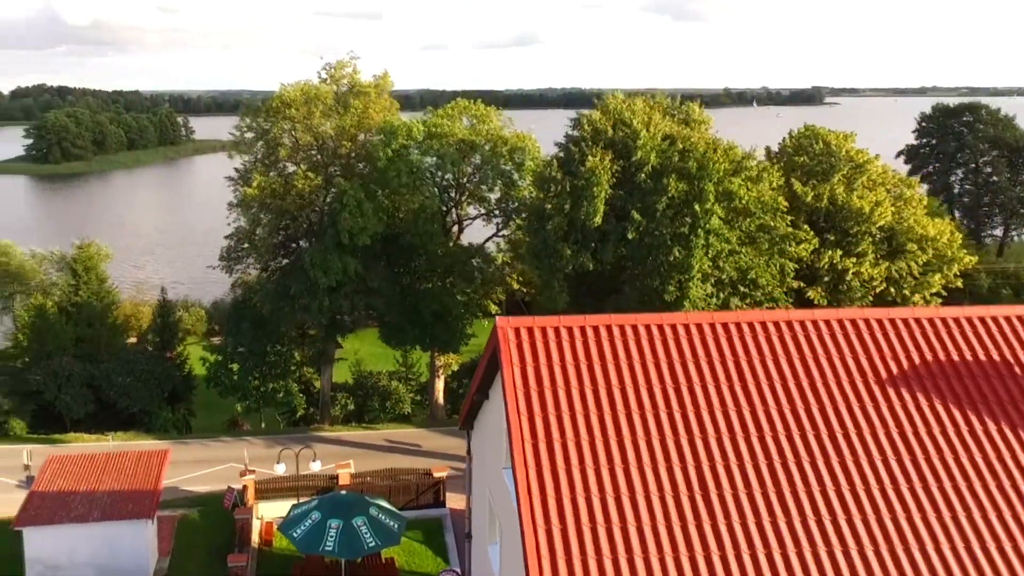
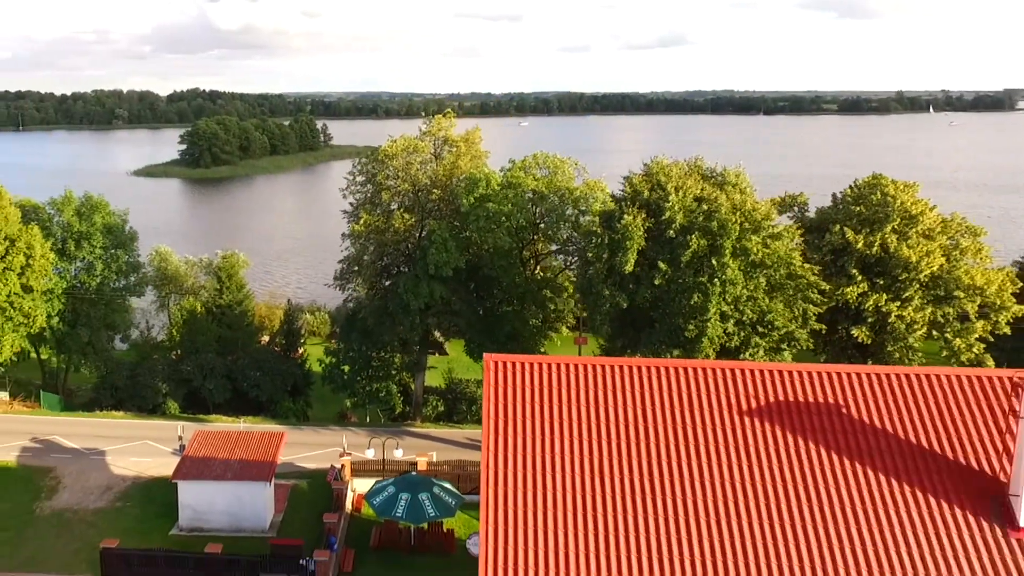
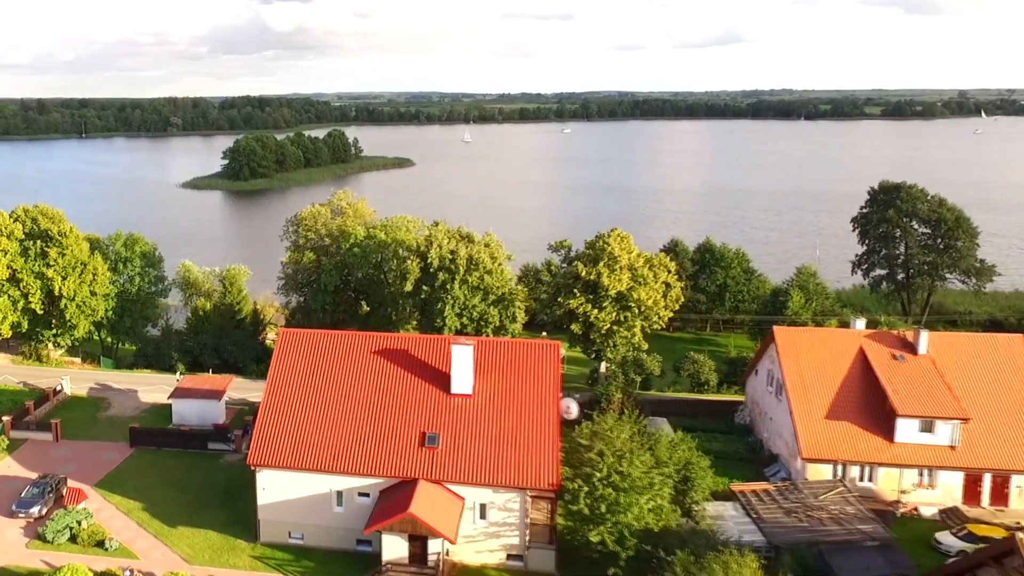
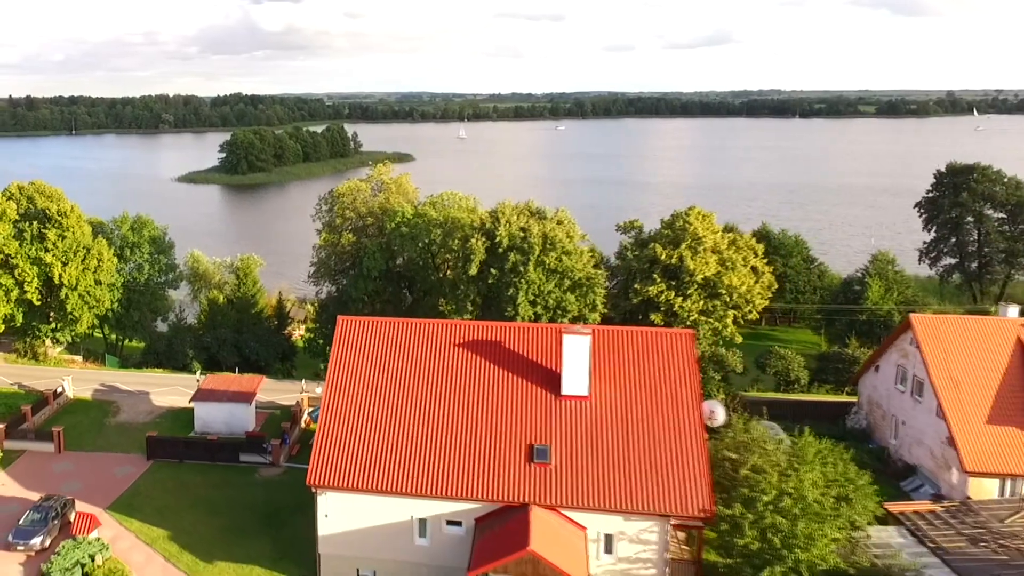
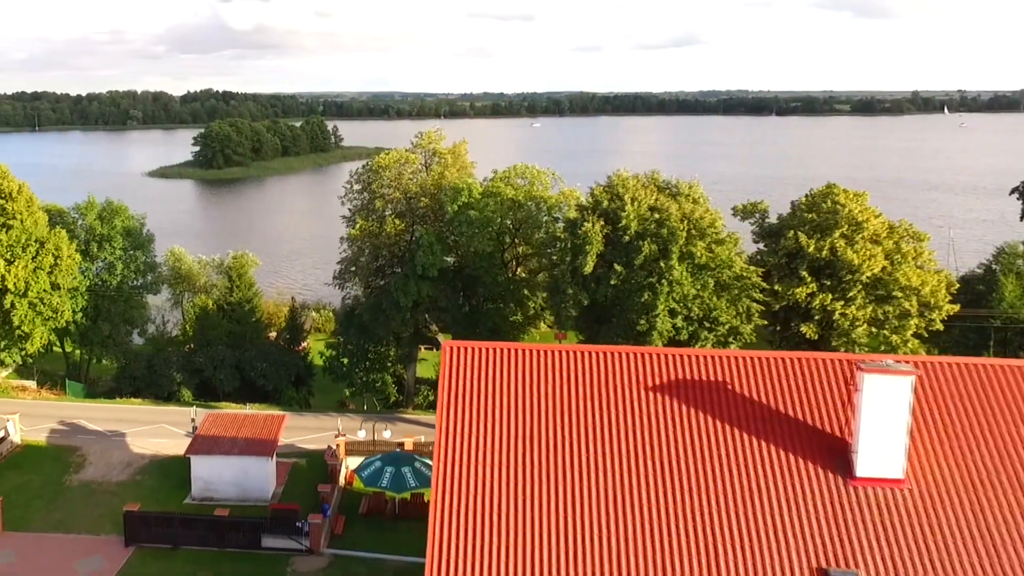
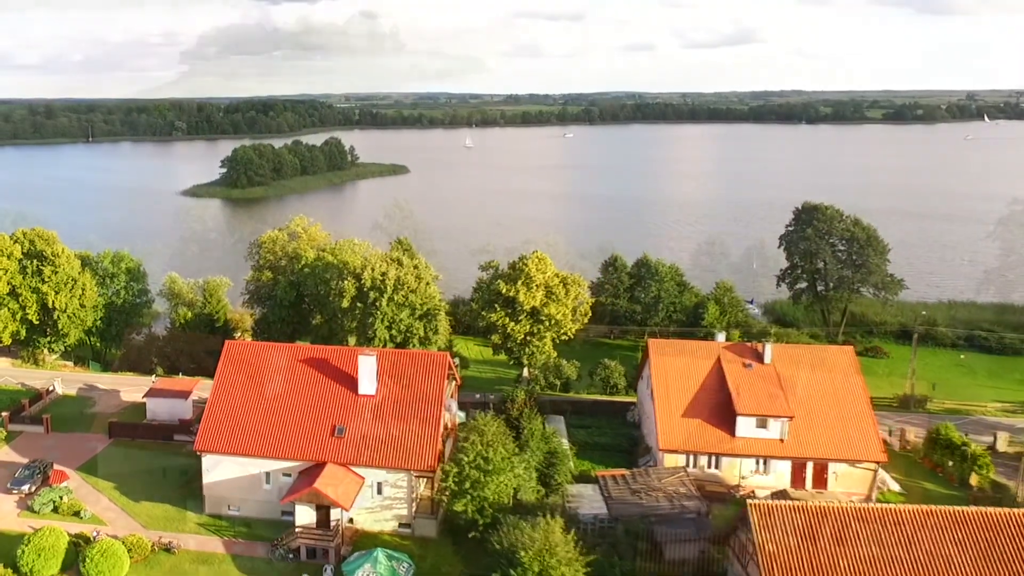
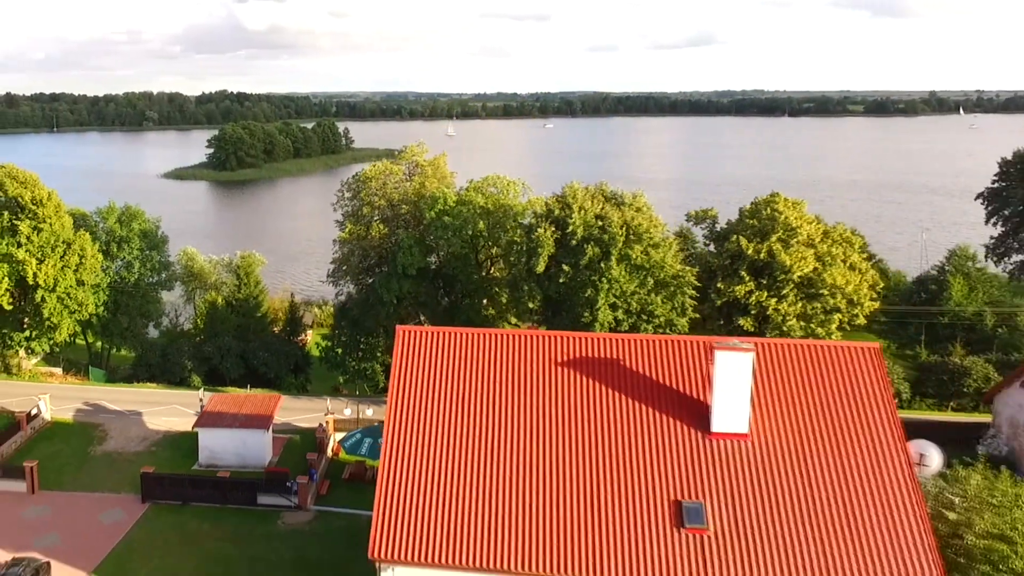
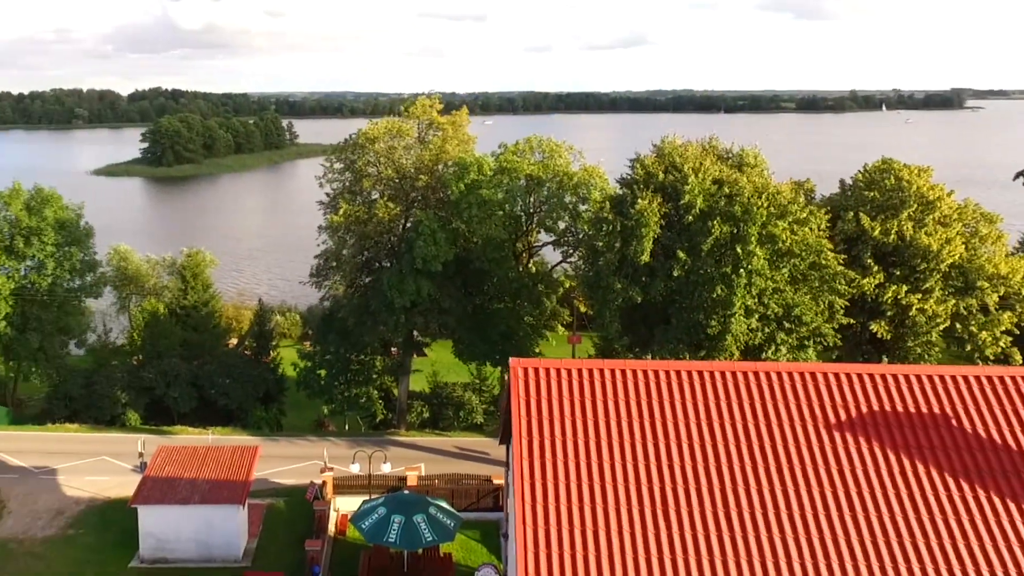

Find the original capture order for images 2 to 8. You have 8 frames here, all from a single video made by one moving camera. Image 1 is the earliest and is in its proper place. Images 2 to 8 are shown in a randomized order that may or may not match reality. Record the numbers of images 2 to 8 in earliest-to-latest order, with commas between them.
8, 2, 5, 7, 4, 3, 6
